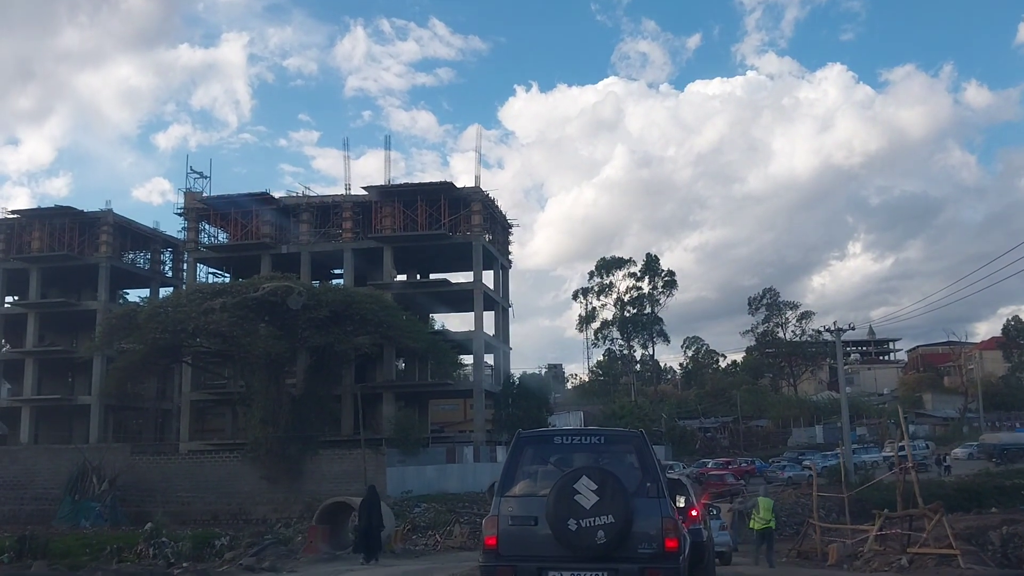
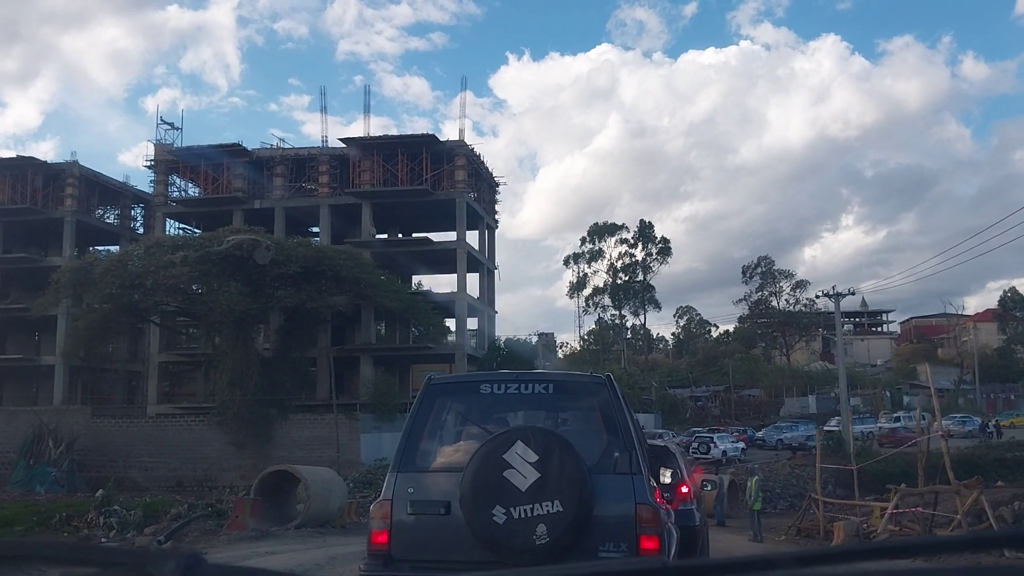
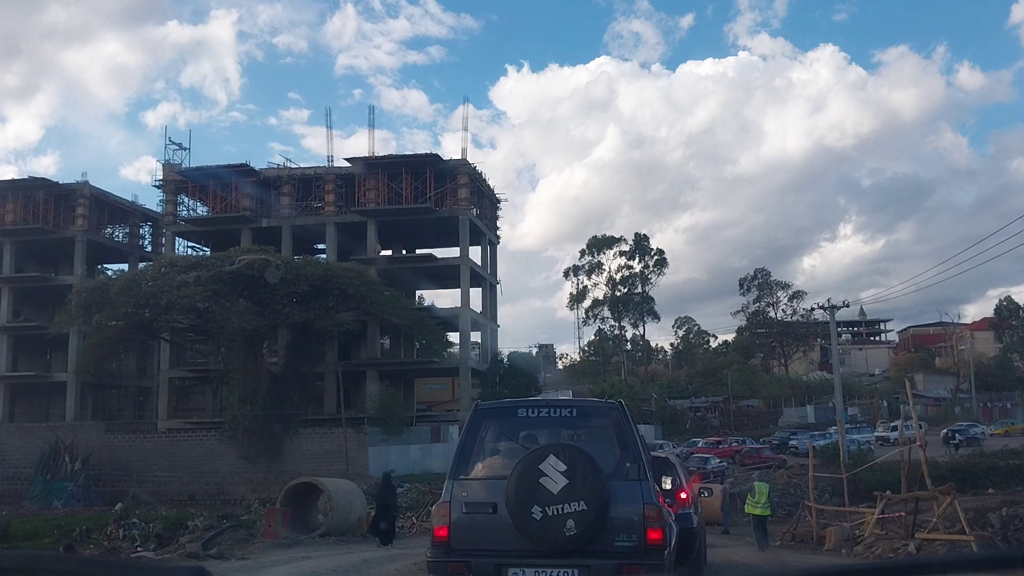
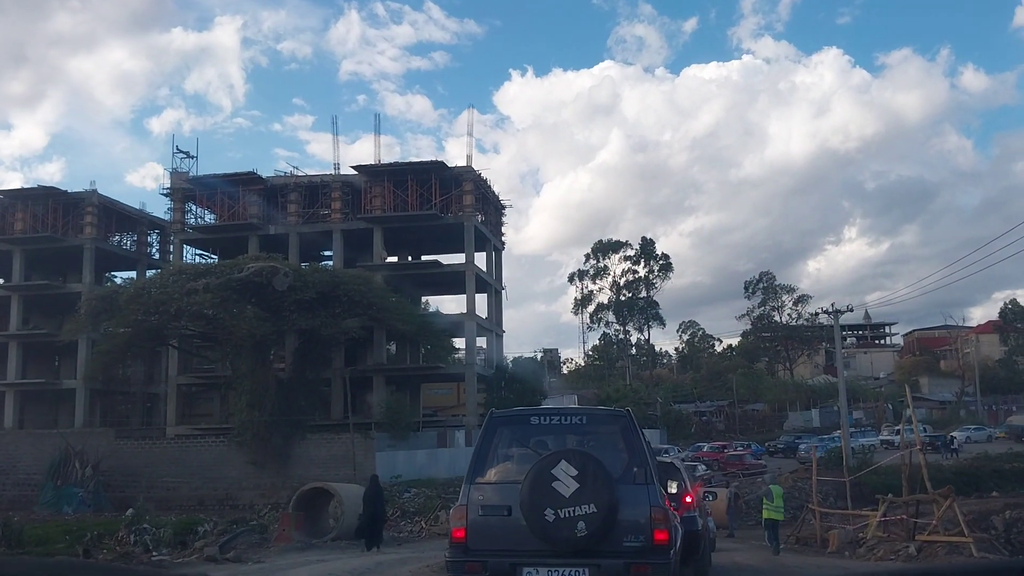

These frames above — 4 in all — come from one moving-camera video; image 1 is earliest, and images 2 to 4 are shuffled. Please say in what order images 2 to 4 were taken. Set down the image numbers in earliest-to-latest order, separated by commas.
4, 3, 2
